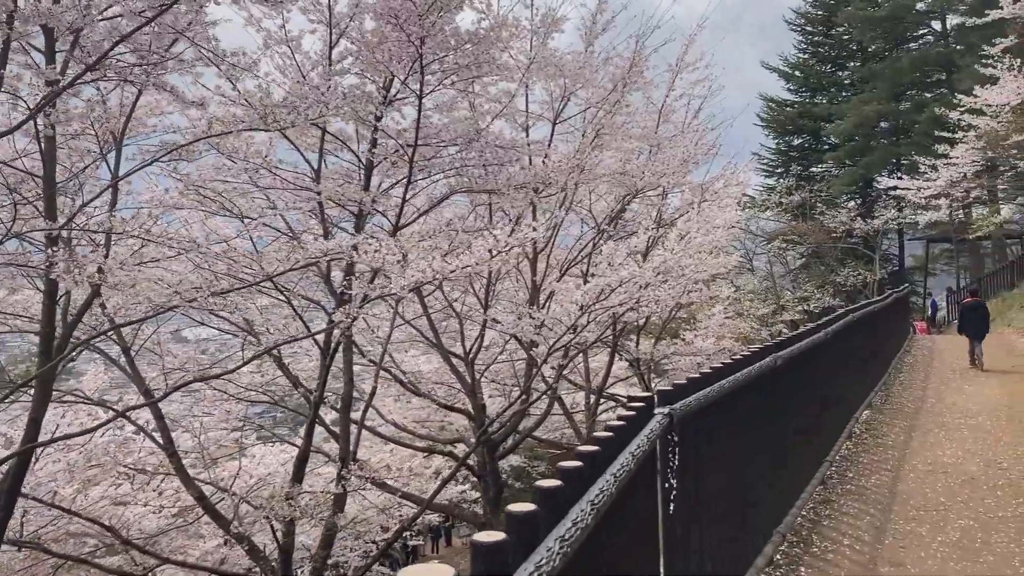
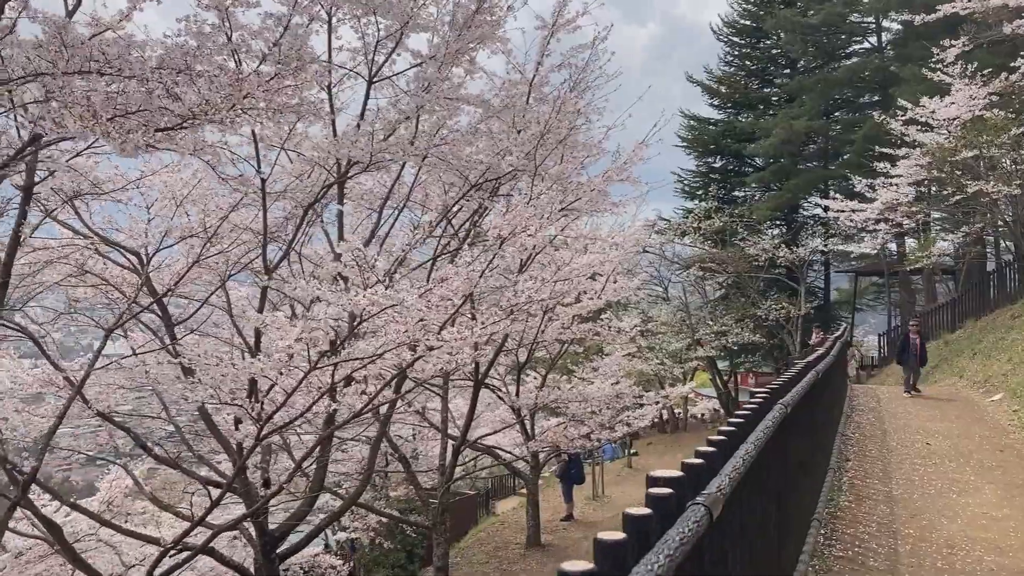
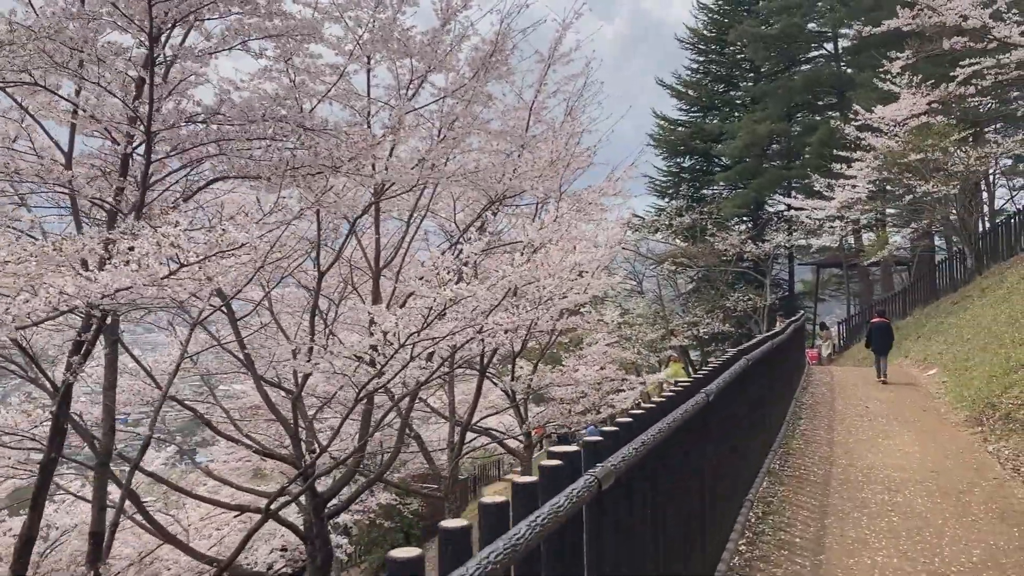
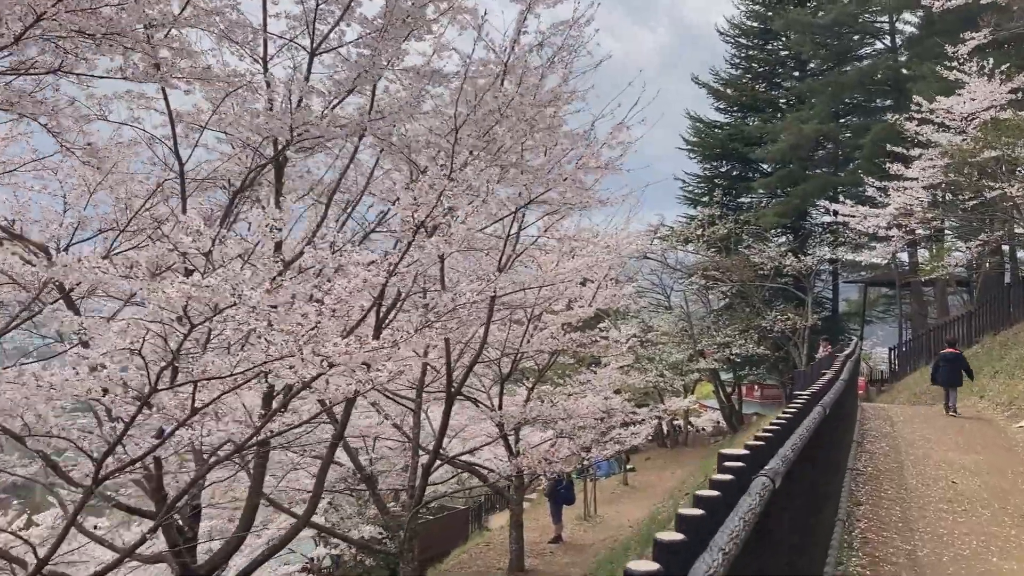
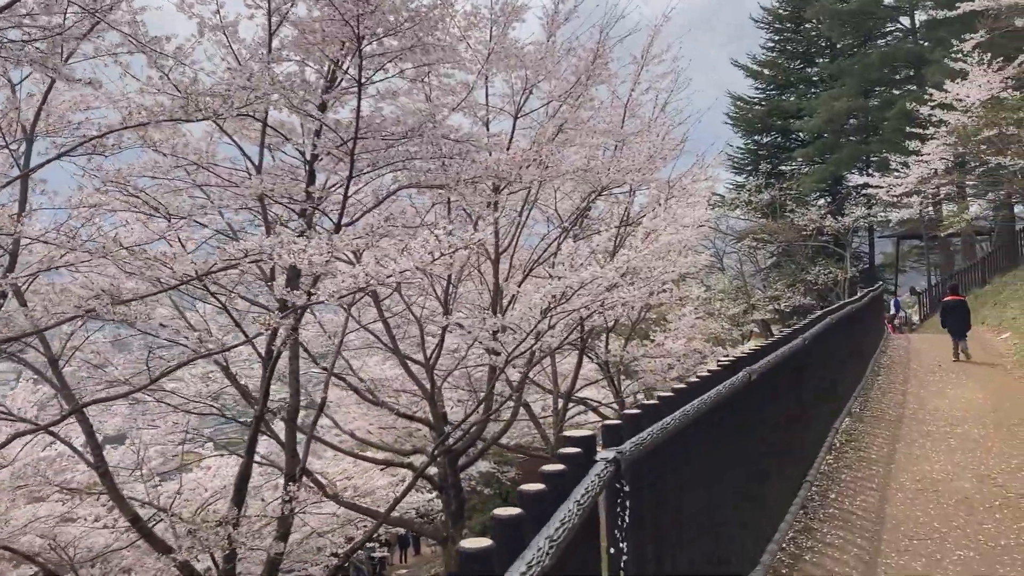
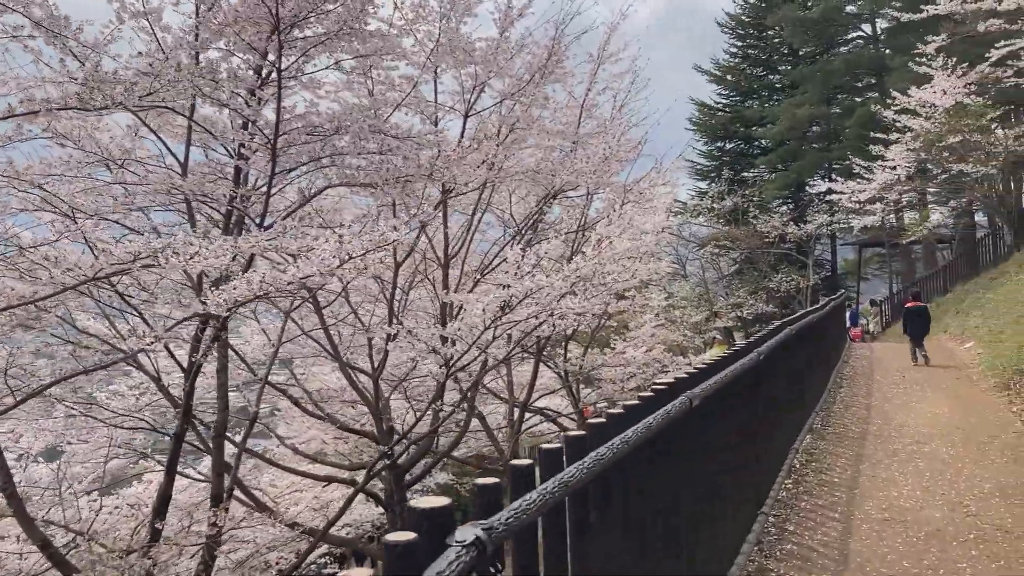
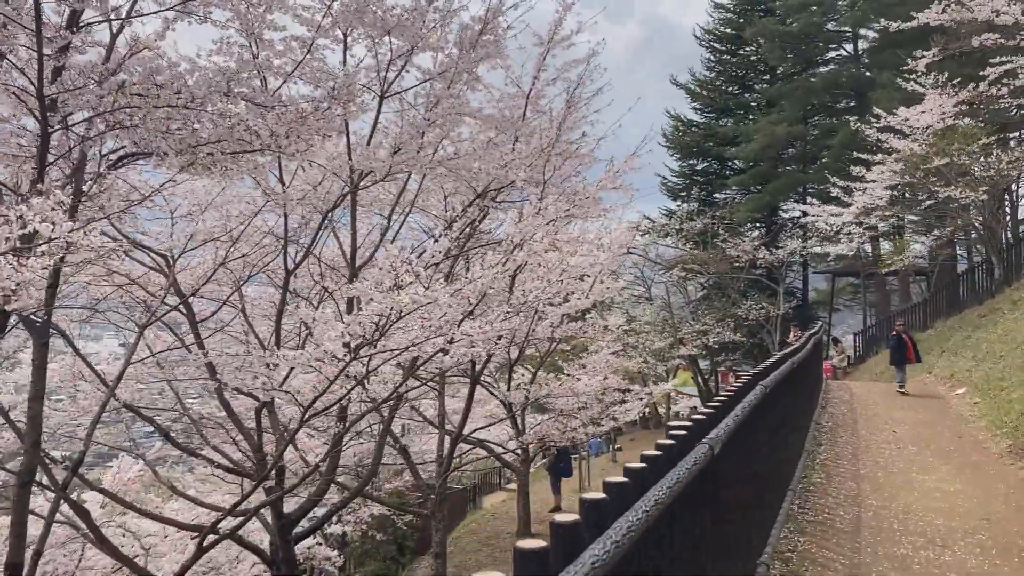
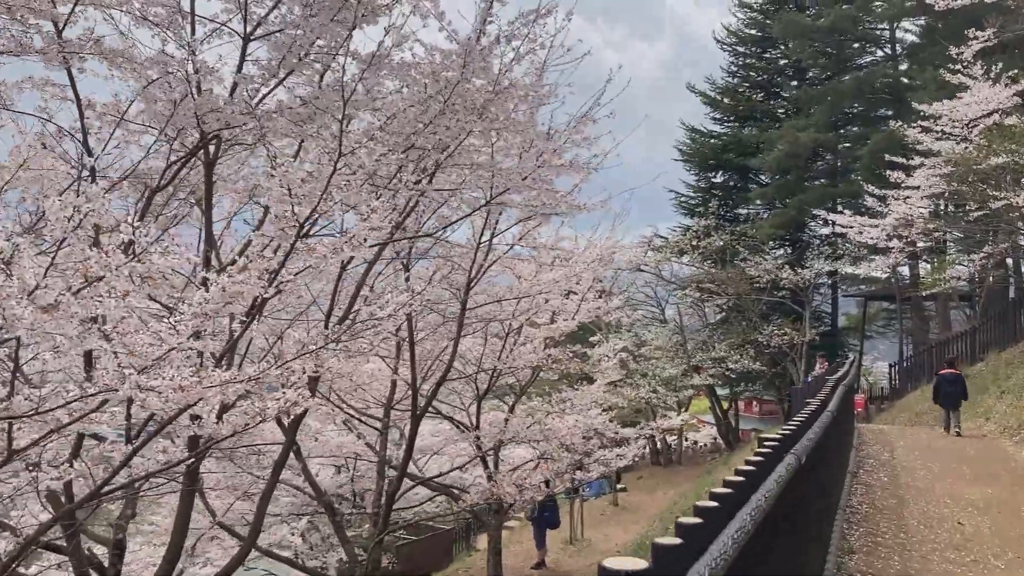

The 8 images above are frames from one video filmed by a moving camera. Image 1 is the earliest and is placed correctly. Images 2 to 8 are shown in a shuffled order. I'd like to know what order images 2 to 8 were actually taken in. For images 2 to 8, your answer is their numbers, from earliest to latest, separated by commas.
5, 6, 3, 7, 2, 4, 8
